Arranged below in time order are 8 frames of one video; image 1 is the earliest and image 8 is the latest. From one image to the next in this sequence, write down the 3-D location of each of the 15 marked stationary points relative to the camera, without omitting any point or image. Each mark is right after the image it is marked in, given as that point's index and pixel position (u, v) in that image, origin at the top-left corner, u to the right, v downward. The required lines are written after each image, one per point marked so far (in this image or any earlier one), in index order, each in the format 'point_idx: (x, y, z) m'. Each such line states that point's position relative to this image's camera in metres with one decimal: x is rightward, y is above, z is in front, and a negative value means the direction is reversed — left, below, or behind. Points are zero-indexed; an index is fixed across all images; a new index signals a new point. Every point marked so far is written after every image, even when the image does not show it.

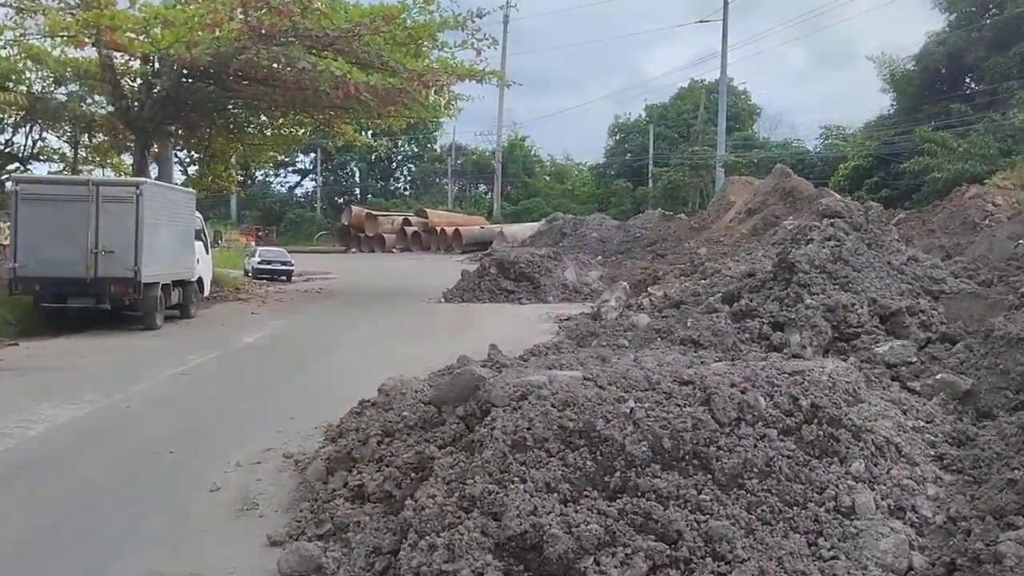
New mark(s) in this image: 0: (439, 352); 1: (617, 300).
0: (-0.5, -0.5, +12.8) m
1: (+1.1, -0.2, +17.4) m
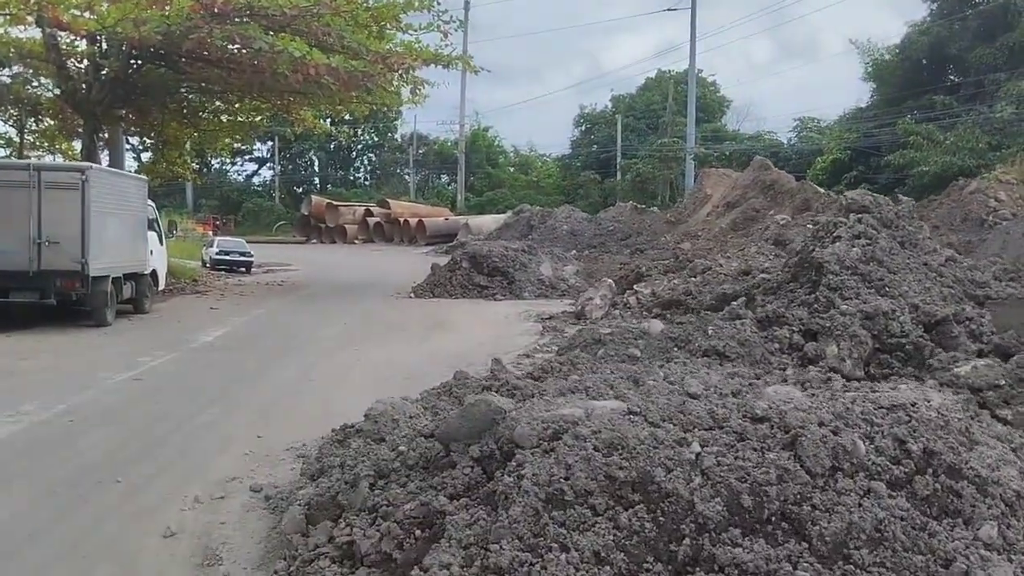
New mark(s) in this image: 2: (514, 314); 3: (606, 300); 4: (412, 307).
0: (-0.7, -0.5, +11.8) m
1: (+0.9, -0.1, +16.5) m
2: (+0.1, -0.3, +17.3) m
3: (+0.9, -0.2, +16.5) m
4: (-1.1, -0.2, +18.7) m
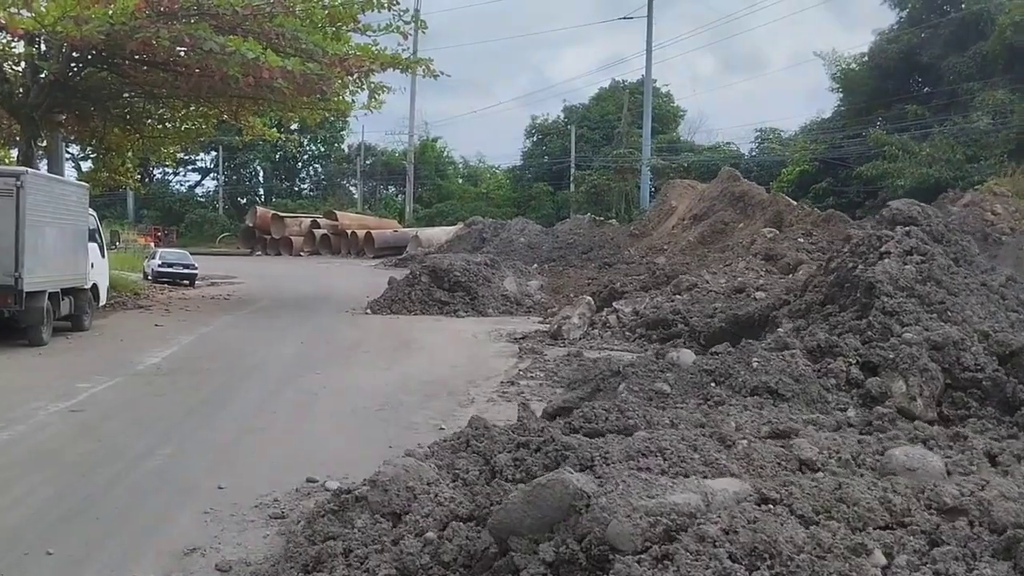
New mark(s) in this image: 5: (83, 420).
0: (-0.8, -0.6, +10.6) m
1: (+0.6, -0.3, +15.3) m
2: (-0.3, -0.4, +16.2) m
3: (+0.7, -0.3, +15.4) m
4: (-1.4, -0.4, +17.5) m
5: (-2.0, -0.6, +7.8) m
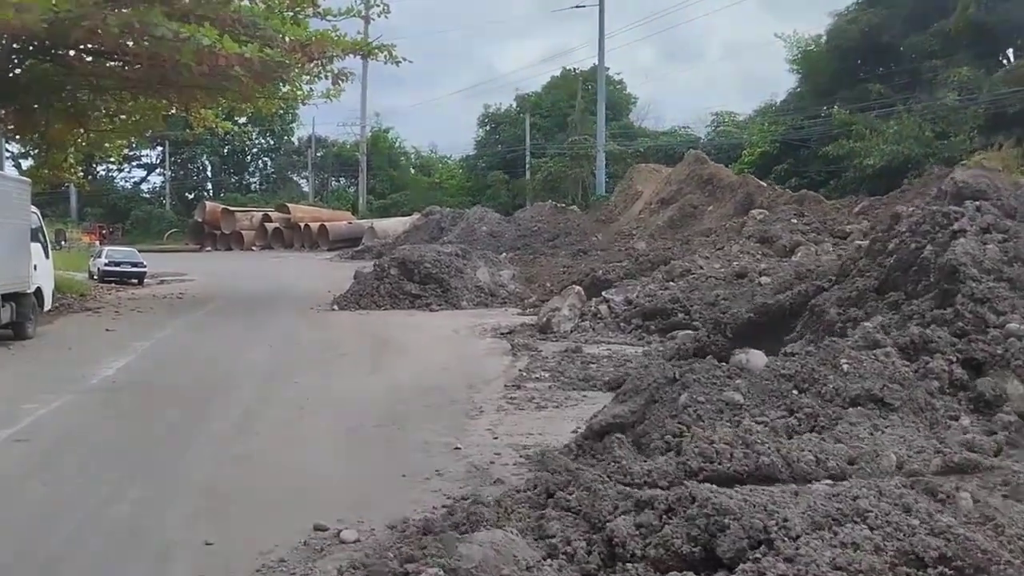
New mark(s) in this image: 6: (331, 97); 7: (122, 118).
0: (-0.8, -0.5, +9.5) m
1: (+0.5, -0.2, +14.3) m
2: (-0.4, -0.4, +15.0) m
3: (+0.5, -0.2, +14.3) m
4: (-1.6, -0.3, +16.4) m
5: (-1.9, -0.6, +6.7) m
6: (-2.2, +2.3, +19.9) m
7: (-4.5, +2.0, +19.9) m
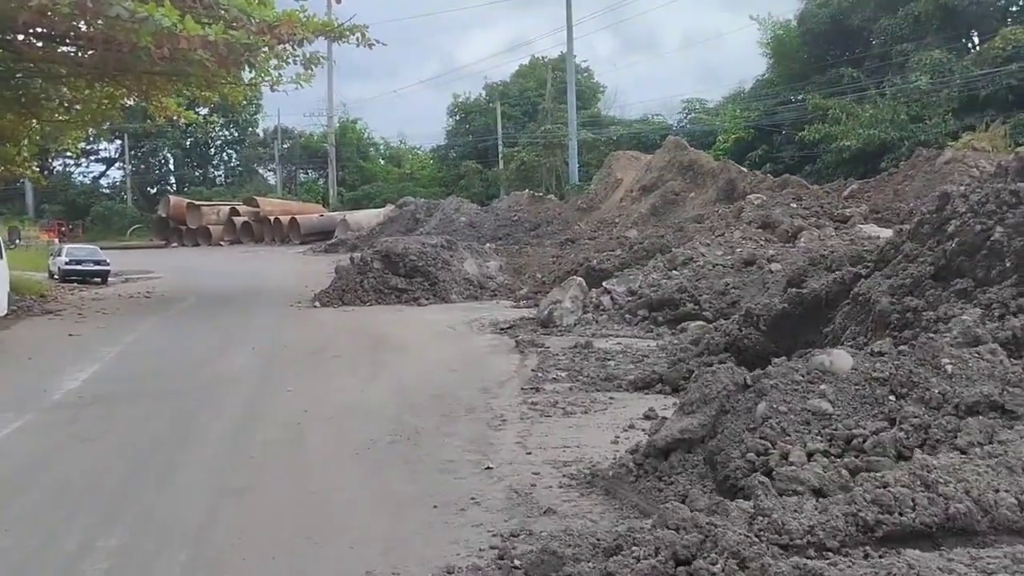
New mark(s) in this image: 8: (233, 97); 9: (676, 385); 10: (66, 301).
0: (-0.7, -0.5, +8.8) m
1: (+0.5, -0.1, +13.5) m
2: (-0.4, -0.3, +14.3) m
3: (+0.5, -0.2, +13.5) m
4: (-1.7, -0.3, +15.6) m
5: (-1.7, -0.7, +5.9) m
6: (-2.4, +2.3, +19.1) m
7: (-4.7, +2.0, +19.1) m
8: (-3.1, +2.1, +19.3) m
9: (+0.8, -0.5, +8.3) m
10: (-5.0, -0.2, +19.6) m
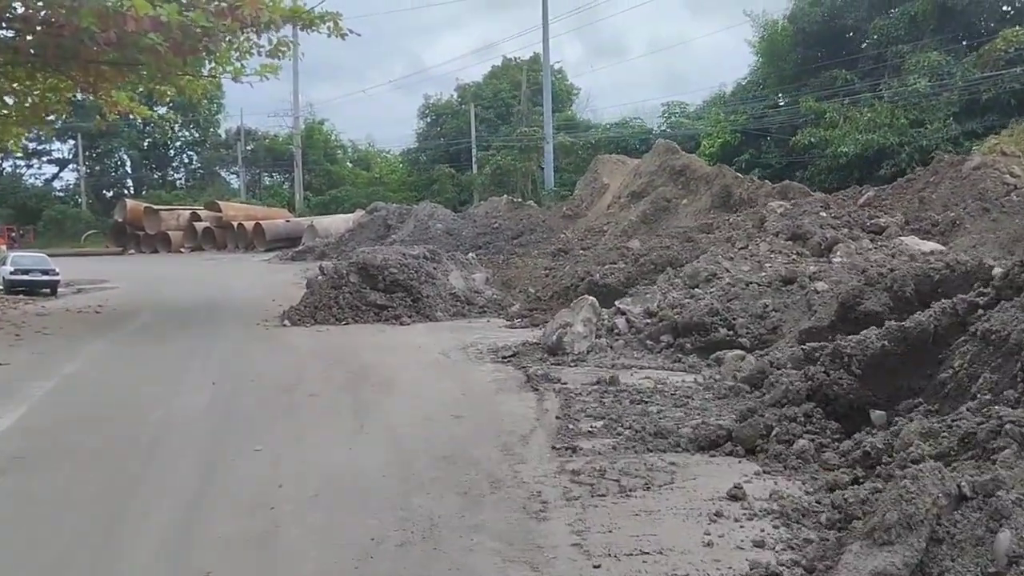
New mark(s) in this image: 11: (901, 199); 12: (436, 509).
0: (-0.6, -0.7, +7.0) m
1: (+0.5, -0.3, +11.8) m
2: (-0.4, -0.5, +12.5) m
3: (+0.5, -0.3, +11.8) m
4: (-1.7, -0.4, +13.8) m
5: (-1.6, -0.8, +4.1) m
6: (-2.5, +2.1, +17.3) m
7: (-4.8, +1.8, +17.2) m
8: (-3.2, +2.0, +17.5) m
9: (+0.9, -0.6, +6.5) m
10: (-5.1, -0.3, +17.8) m
11: (+3.8, +0.9, +16.6) m
12: (-0.2, -0.7, +5.6) m
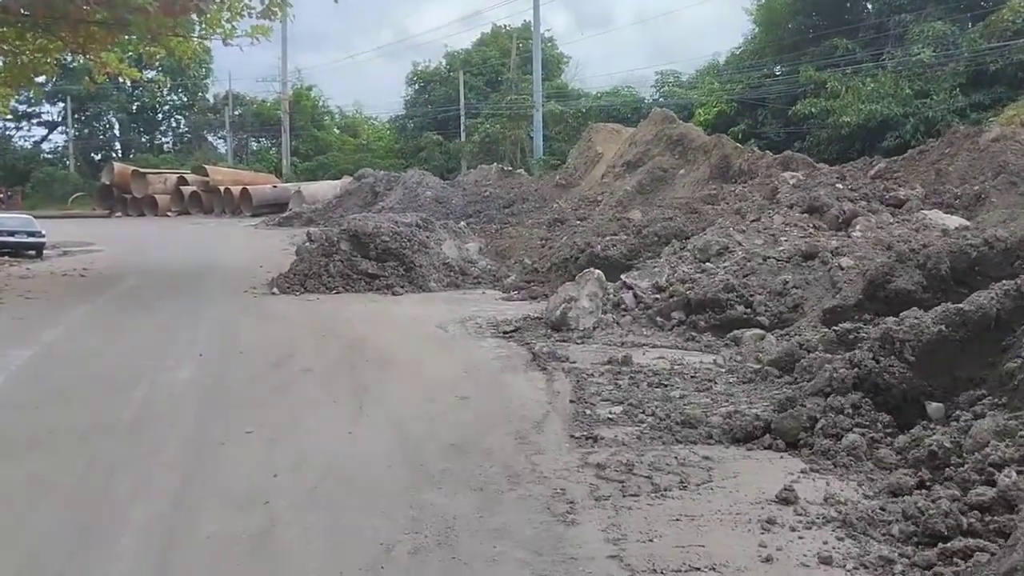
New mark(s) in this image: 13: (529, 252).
0: (-0.5, -0.6, +6.4) m
1: (+0.5, -0.1, +11.2) m
2: (-0.4, -0.2, +11.9) m
3: (+0.6, -0.1, +11.2) m
4: (-1.7, -0.2, +13.2) m
5: (-1.5, -0.7, +3.5) m
6: (-2.5, +2.4, +16.6) m
7: (-4.8, +2.2, +16.5) m
8: (-3.2, +2.3, +16.8) m
9: (+1.0, -0.5, +5.9) m
10: (-5.1, 0.0, +17.1) m
11: (+3.8, +1.1, +16.0) m
12: (-0.2, -0.6, +4.9) m
13: (+0.2, +0.4, +18.8) m
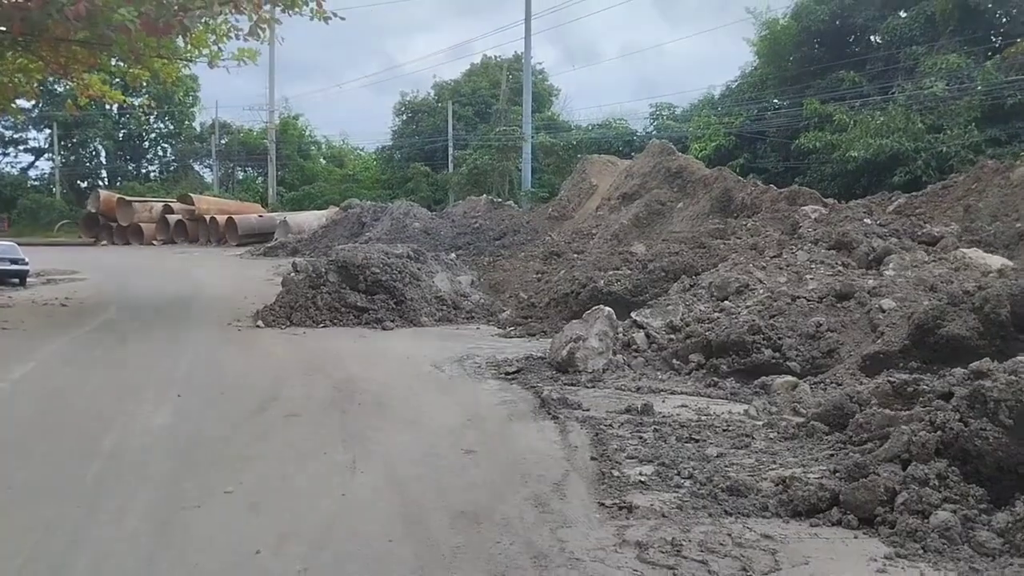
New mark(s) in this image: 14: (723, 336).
0: (-0.5, -0.7, +5.4) m
1: (+0.5, -0.3, +10.2) m
2: (-0.4, -0.5, +11.0) m
3: (+0.6, -0.4, +10.3) m
4: (-1.7, -0.4, +12.2) m
5: (-1.4, -0.8, +2.6) m
6: (-2.5, +2.1, +15.7) m
7: (-4.8, +1.9, +15.6) m
8: (-3.2, +2.0, +15.9) m
9: (+1.0, -0.7, +5.0) m
10: (-5.1, -0.2, +16.1) m
11: (+3.7, +0.7, +15.1) m
12: (-0.1, -0.7, +4.0) m
13: (+0.1, +0.1, +17.9) m
14: (+1.2, -0.3, +9.7) m
